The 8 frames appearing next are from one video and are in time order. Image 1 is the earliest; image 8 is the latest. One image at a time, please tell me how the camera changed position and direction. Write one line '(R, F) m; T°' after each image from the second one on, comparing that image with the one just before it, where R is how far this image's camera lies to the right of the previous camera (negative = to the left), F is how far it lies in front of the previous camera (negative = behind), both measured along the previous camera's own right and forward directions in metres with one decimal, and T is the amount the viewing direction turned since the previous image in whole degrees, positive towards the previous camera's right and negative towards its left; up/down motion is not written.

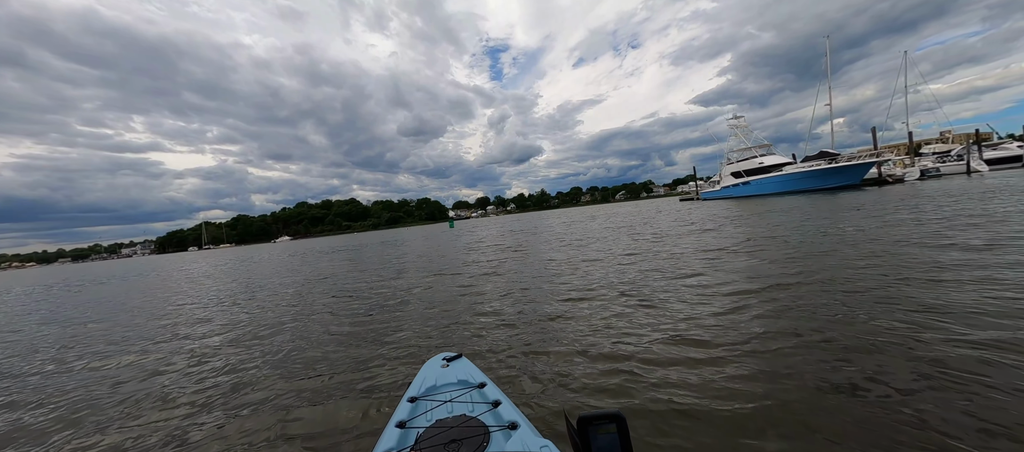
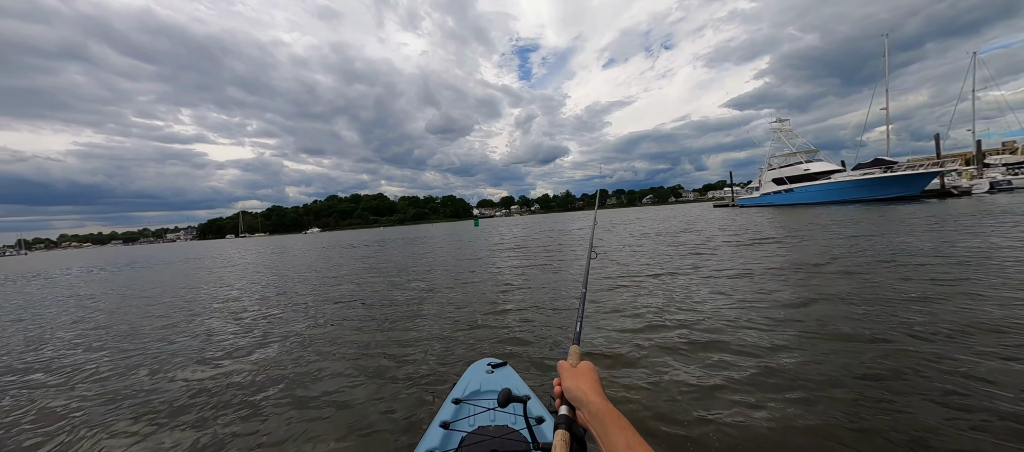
(-0.3, +0.1) m; -4°
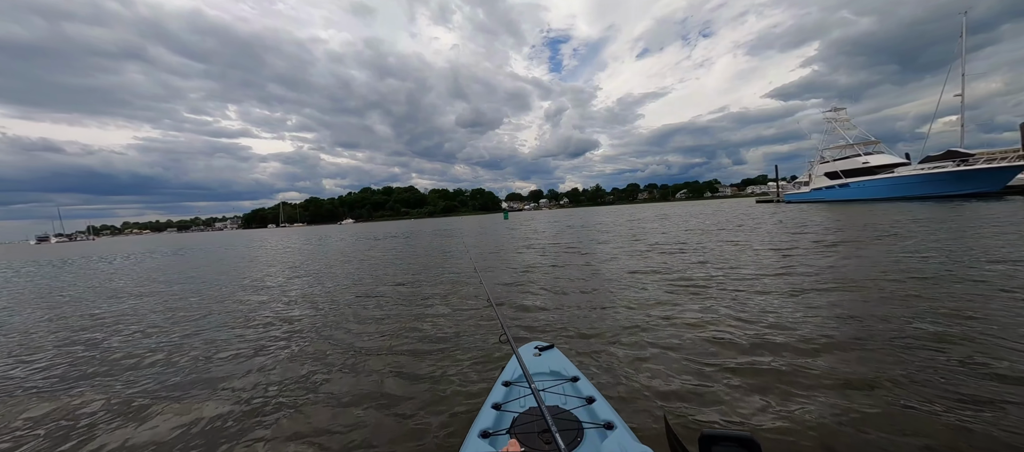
(-0.3, -0.1) m; -4°
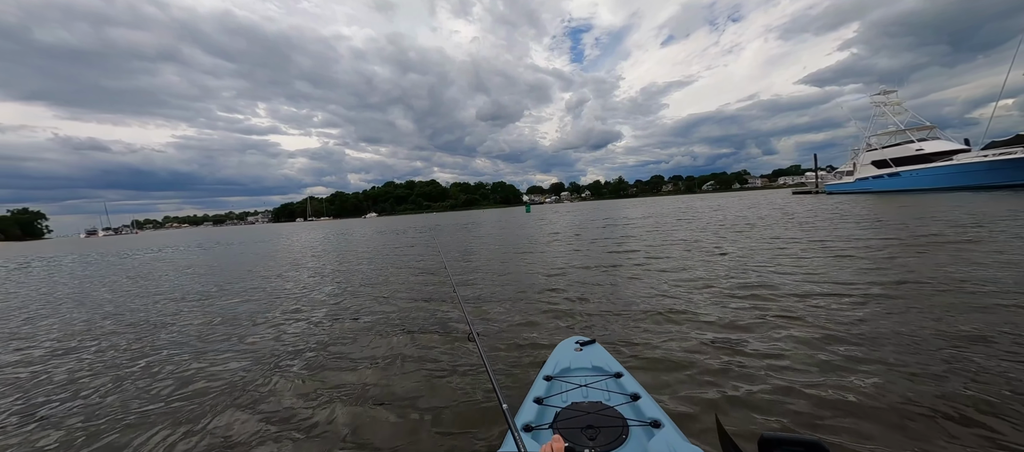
(-0.3, +0.1) m; -3°
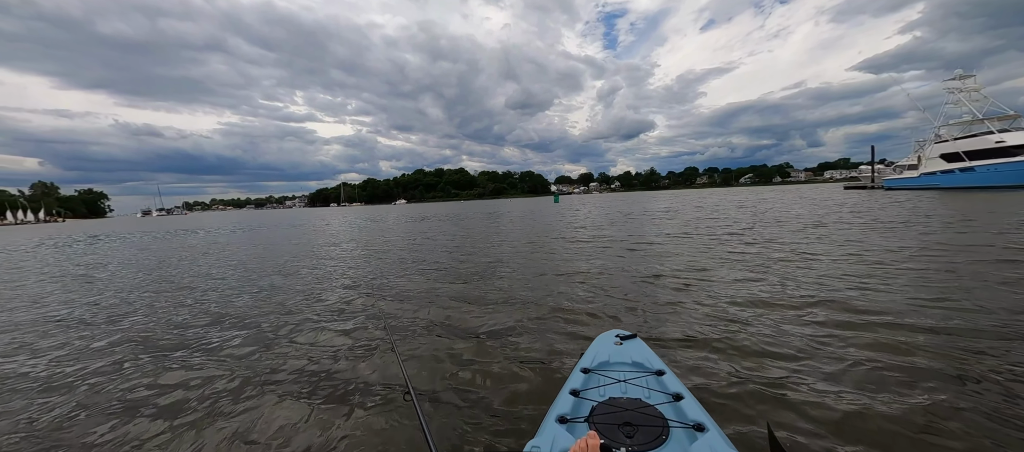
(-0.2, +0.1) m; -4°
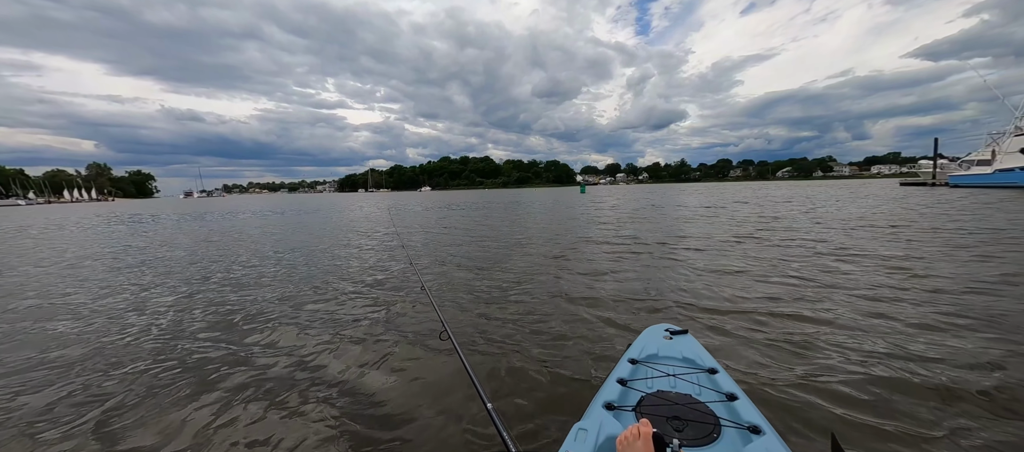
(-0.4, +0.1) m; -4°
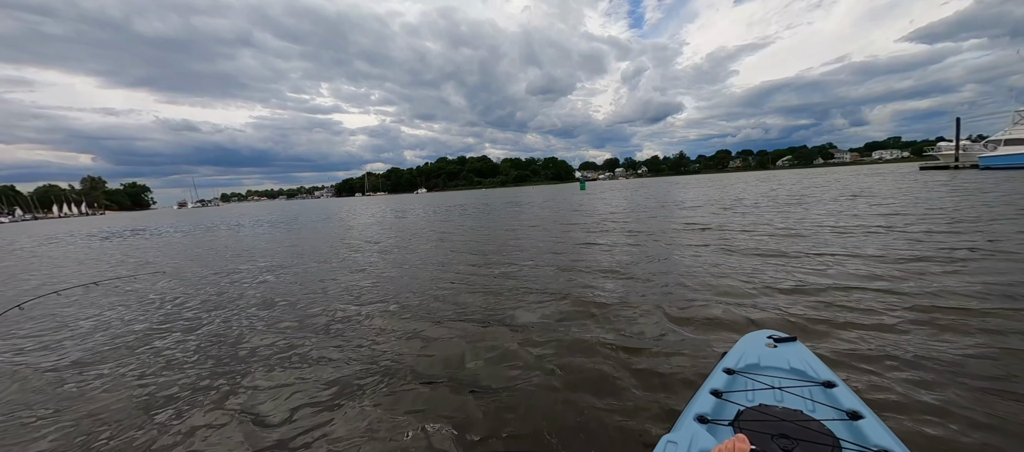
(-0.7, +0.5) m; 0°
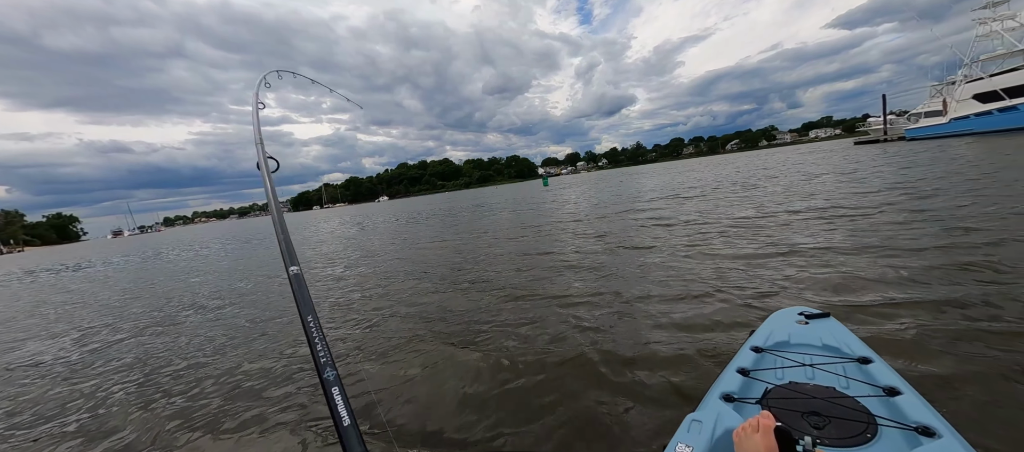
(+0.1, +0.4) m; +5°
